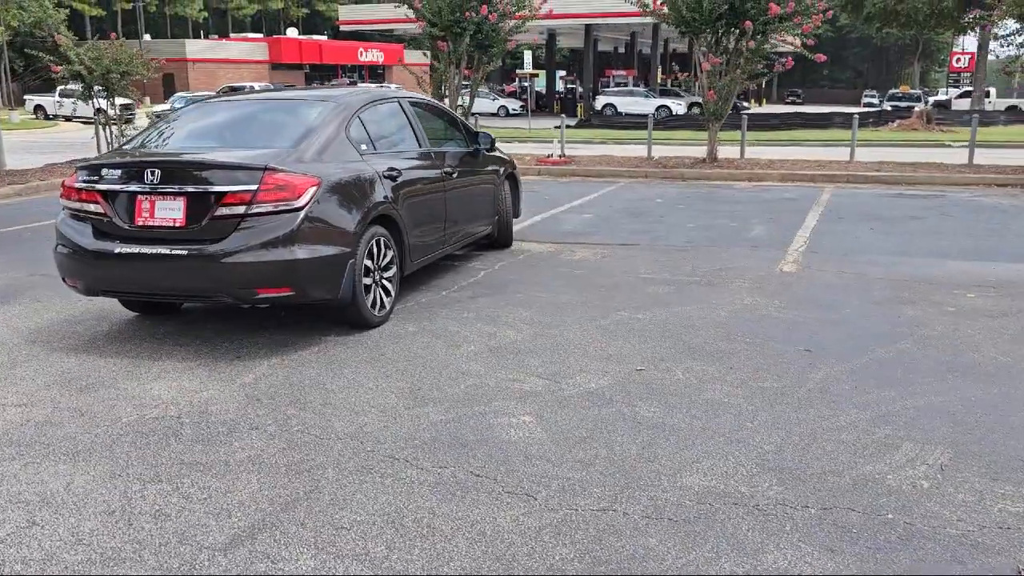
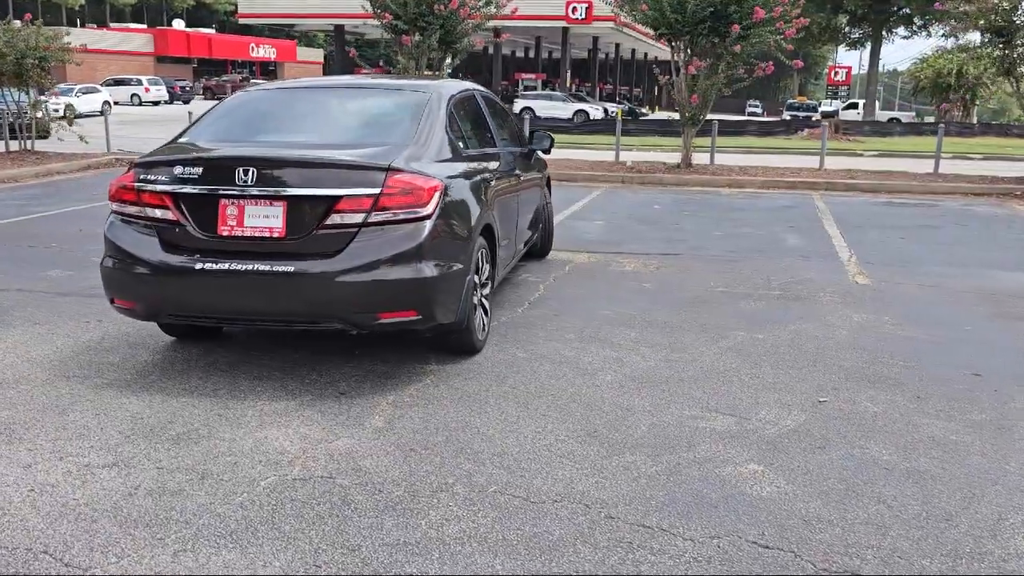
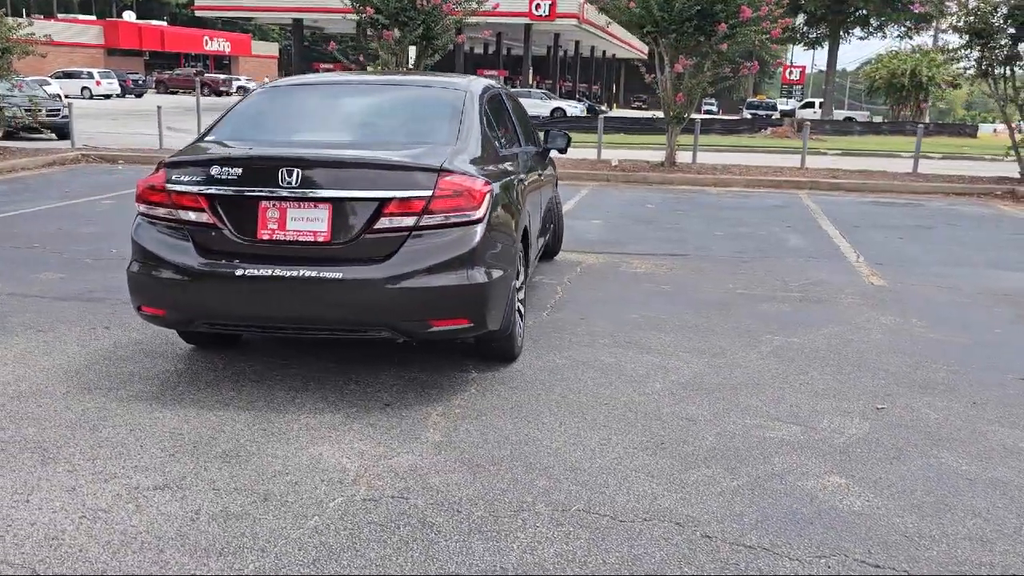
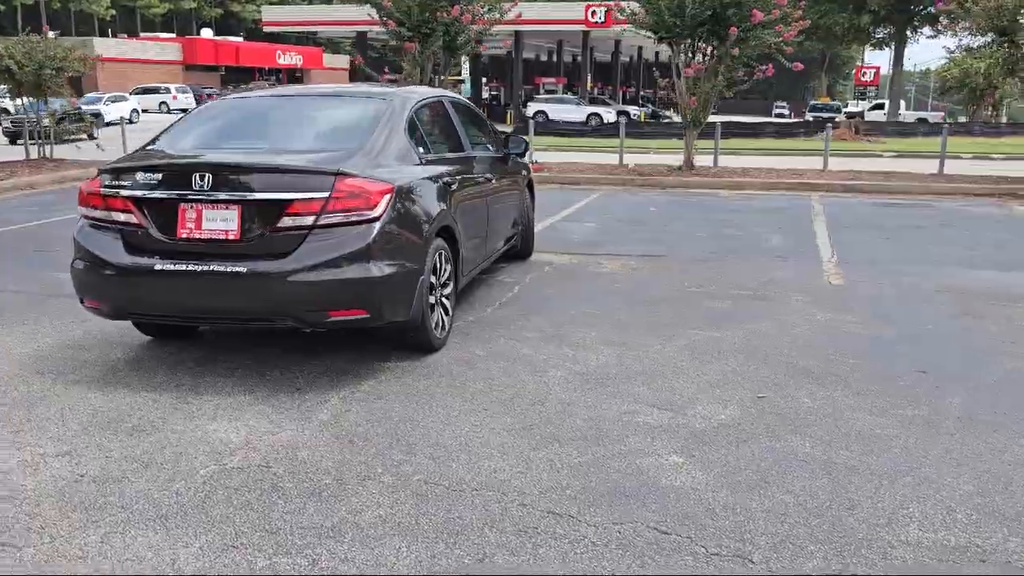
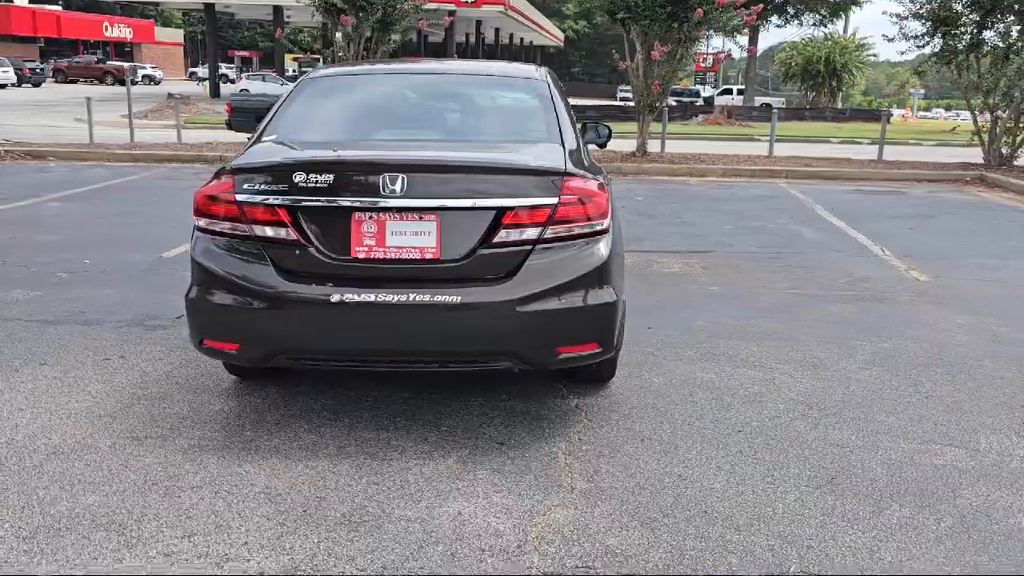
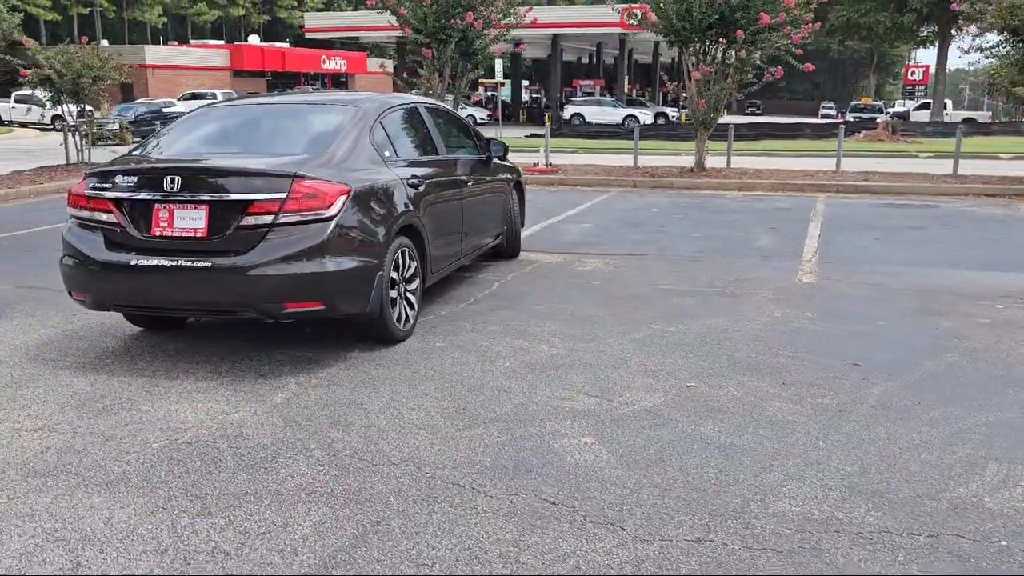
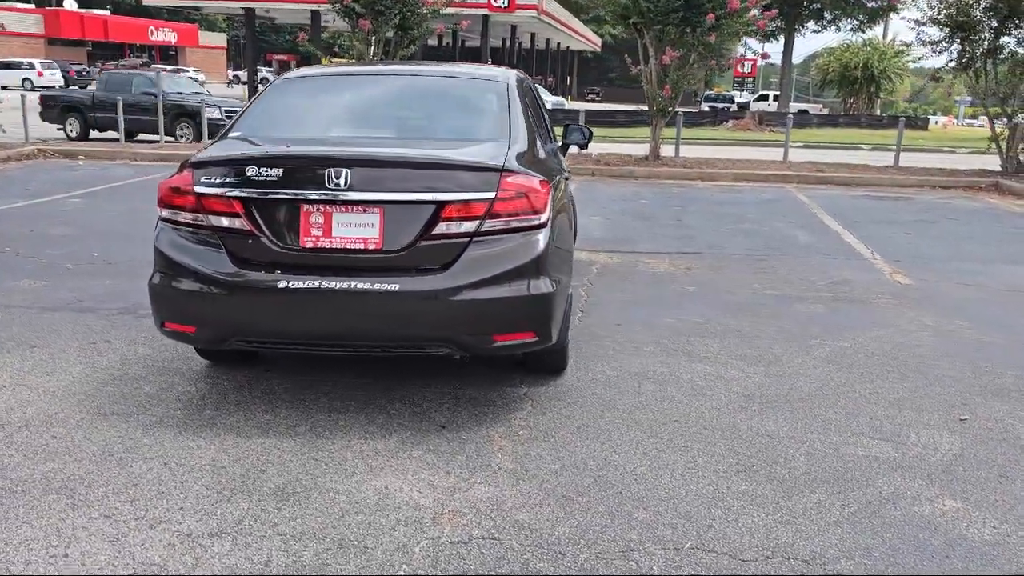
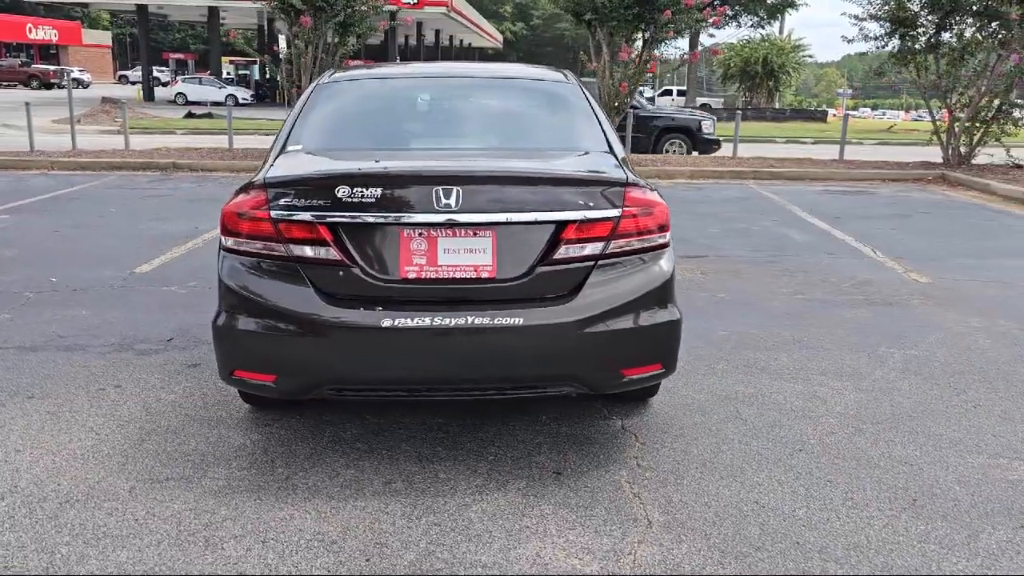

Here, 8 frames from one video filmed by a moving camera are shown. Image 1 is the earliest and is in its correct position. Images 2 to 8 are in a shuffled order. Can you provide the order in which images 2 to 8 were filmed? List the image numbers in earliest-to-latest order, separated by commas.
6, 4, 2, 3, 7, 5, 8
